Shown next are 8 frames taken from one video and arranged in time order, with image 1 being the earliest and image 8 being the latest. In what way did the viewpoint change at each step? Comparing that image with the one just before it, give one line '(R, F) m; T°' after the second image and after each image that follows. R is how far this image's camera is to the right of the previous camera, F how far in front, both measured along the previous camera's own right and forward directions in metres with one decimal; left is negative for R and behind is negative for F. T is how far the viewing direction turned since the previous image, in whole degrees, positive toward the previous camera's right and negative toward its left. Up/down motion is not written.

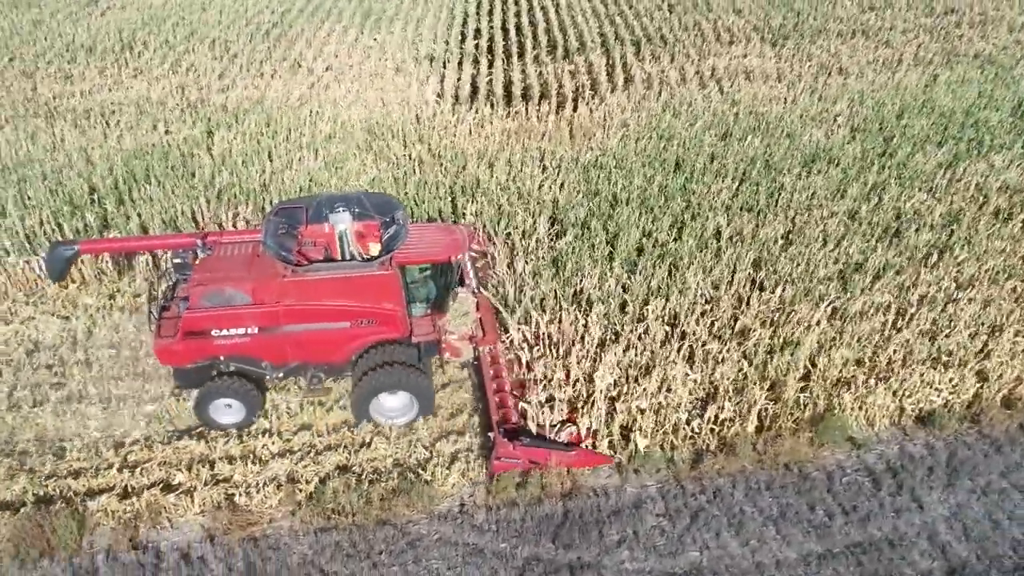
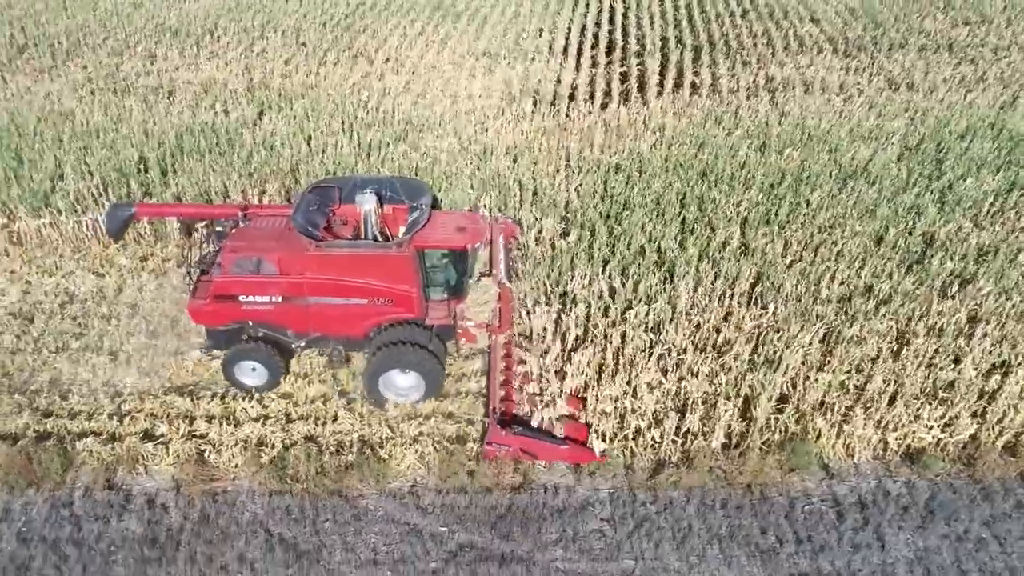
(+0.9, 0.0) m; -7°
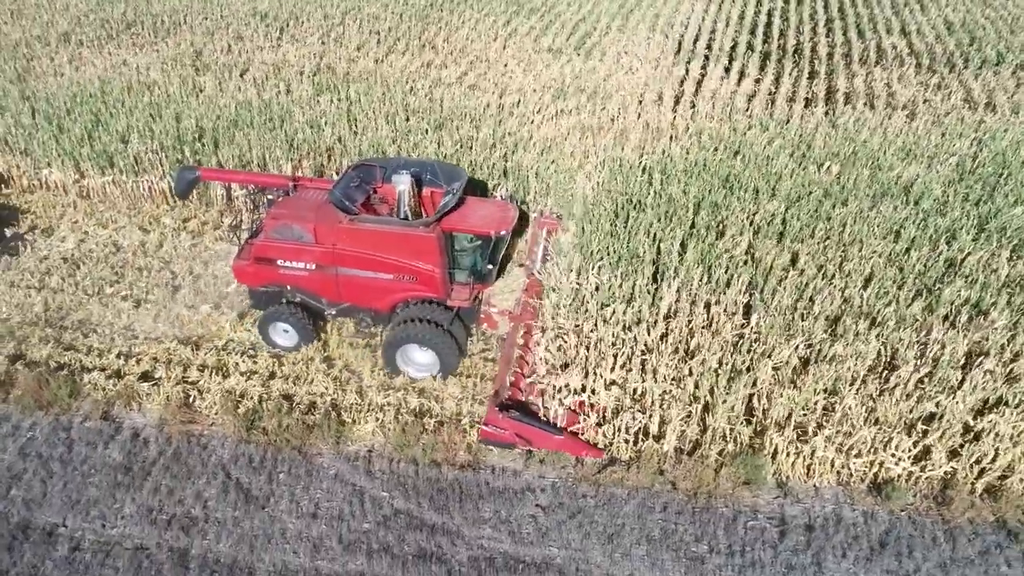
(+1.0, -0.1) m; -8°
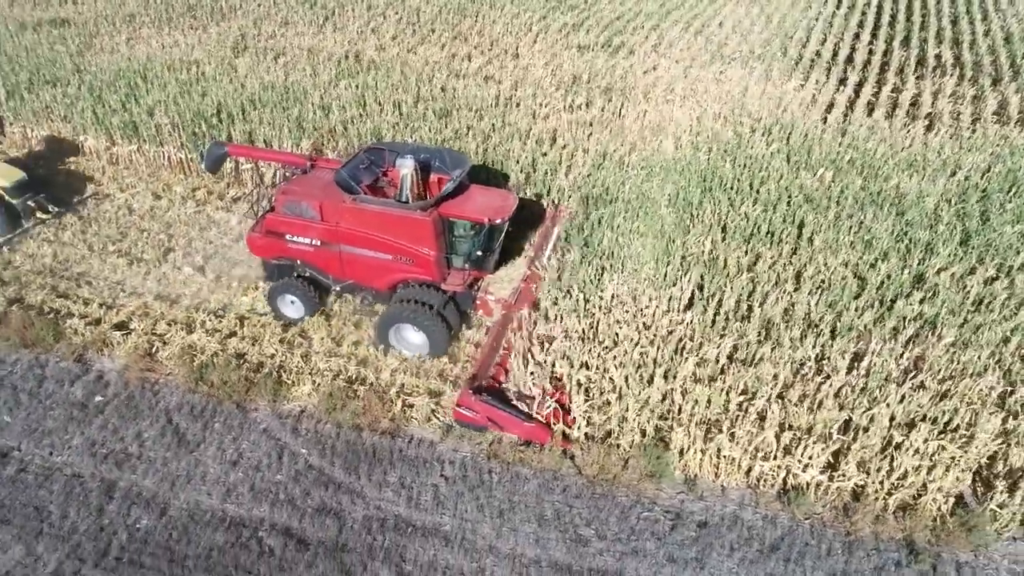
(+1.2, -0.1) m; -6°
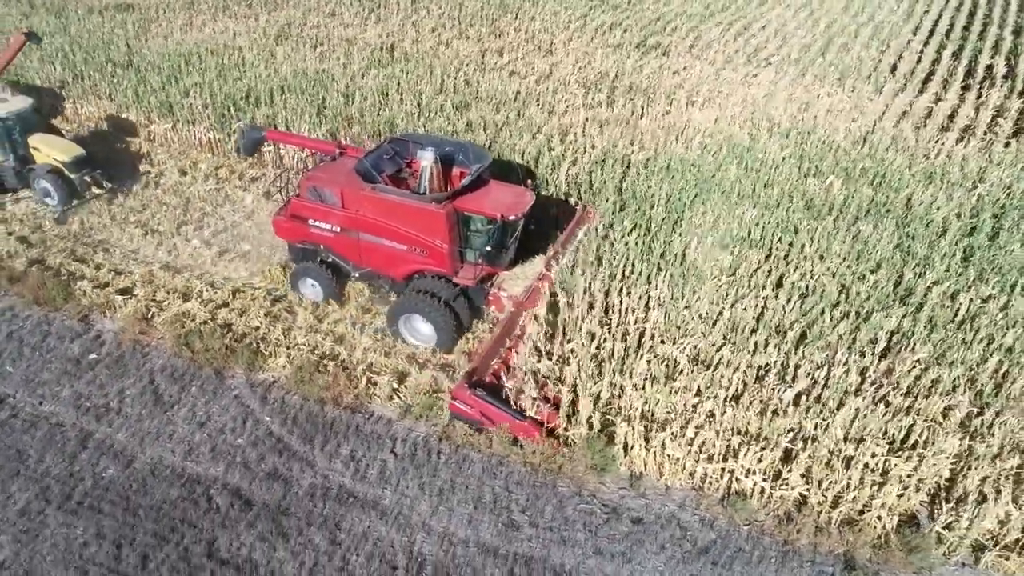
(+0.8, 0.0) m; -5°
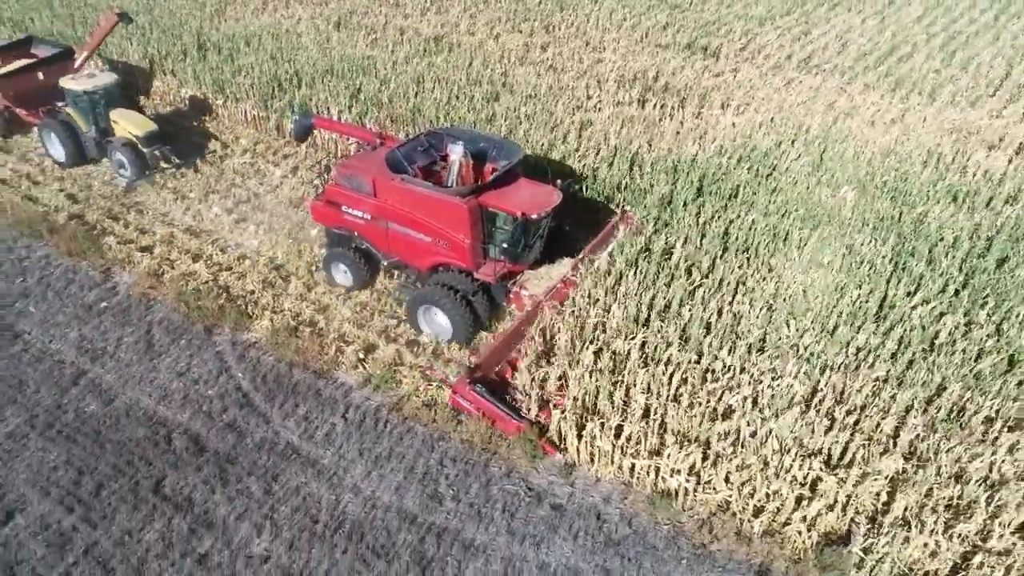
(+1.0, -0.1) m; -7°
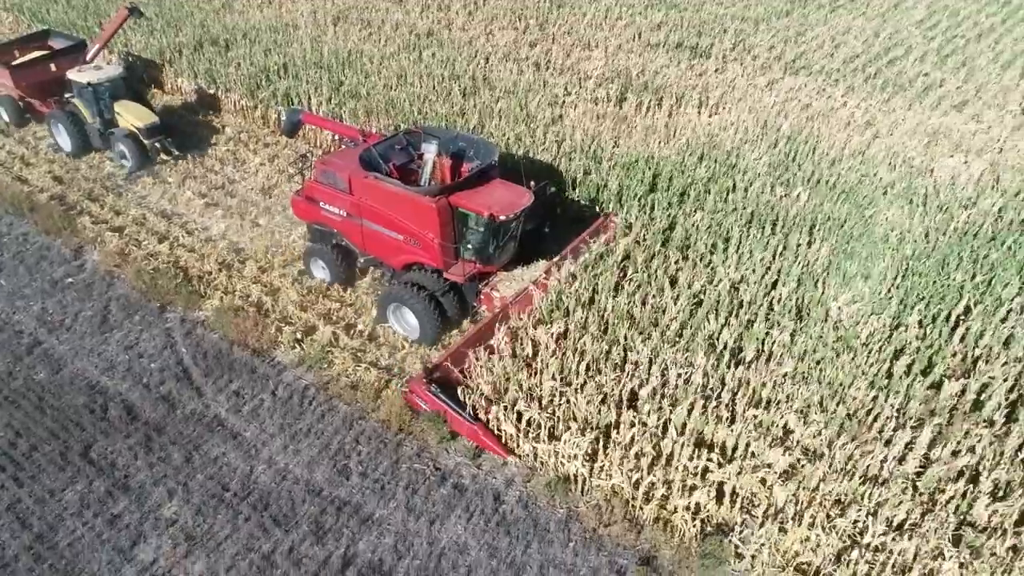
(+0.9, -0.1) m; -3°
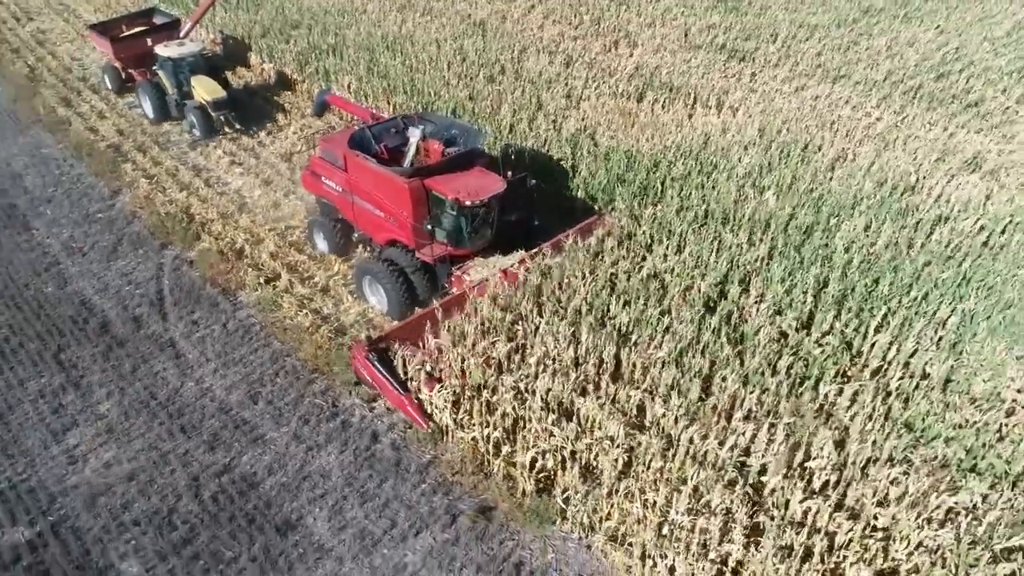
(+1.7, -0.2) m; -9°
